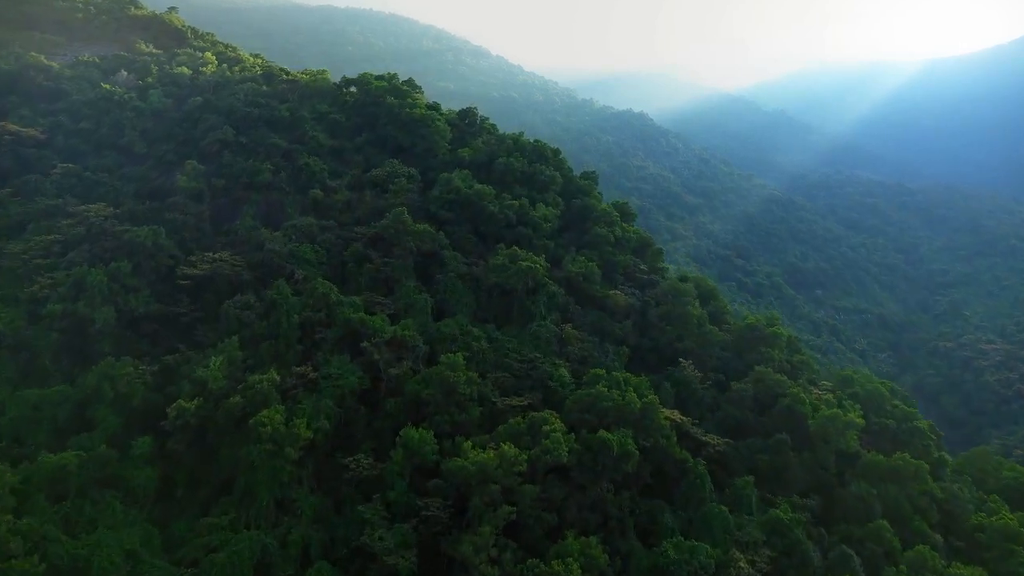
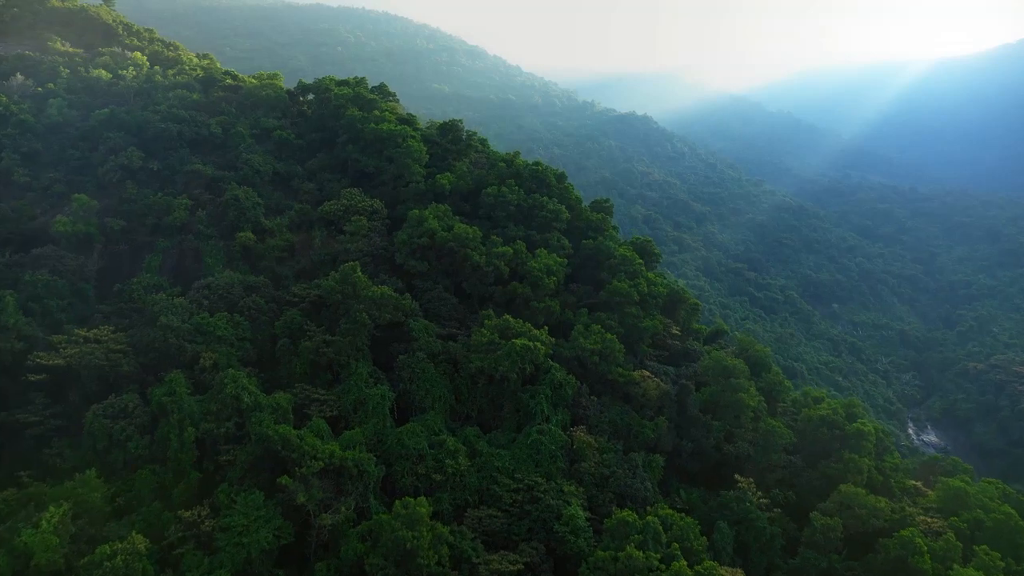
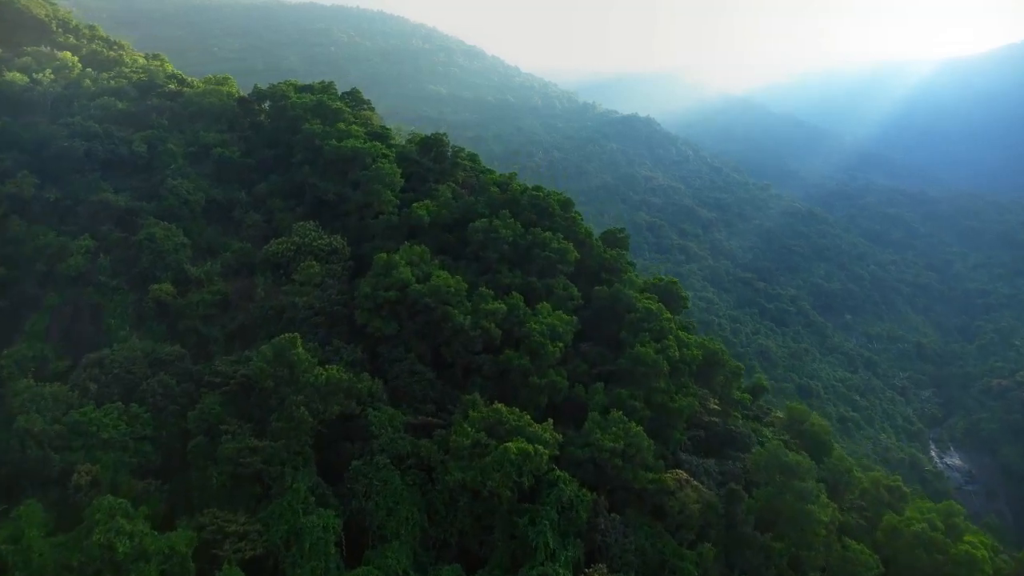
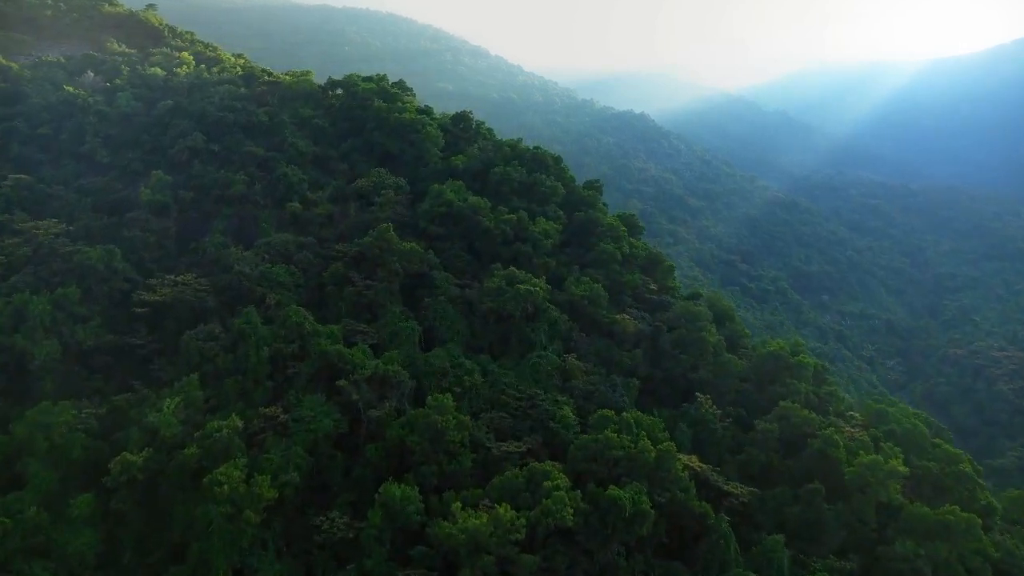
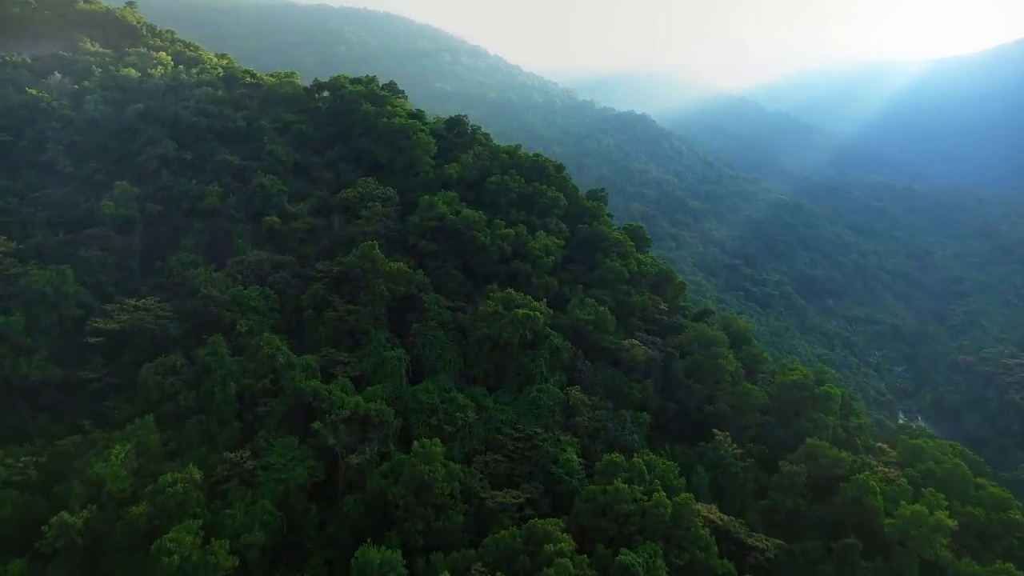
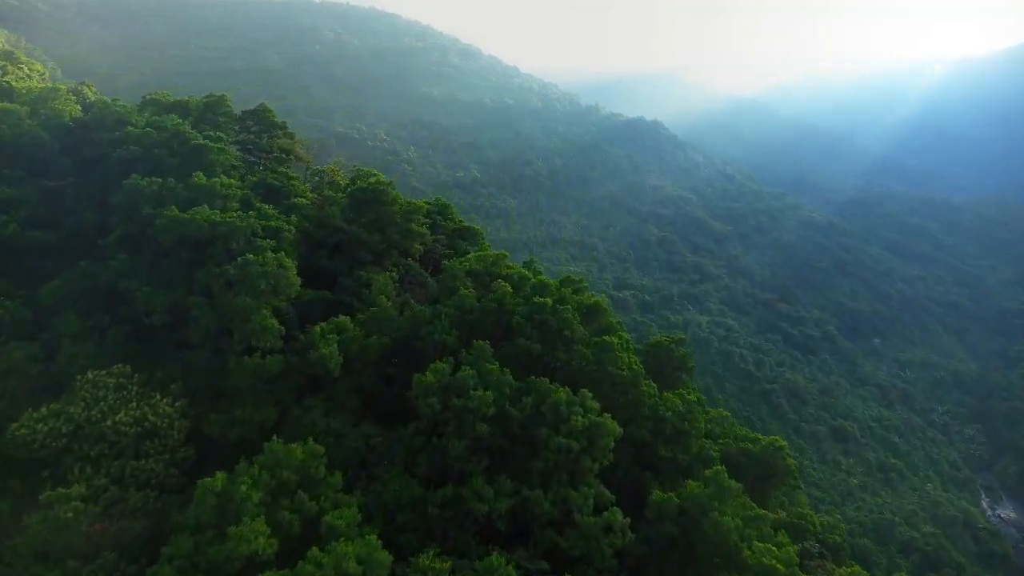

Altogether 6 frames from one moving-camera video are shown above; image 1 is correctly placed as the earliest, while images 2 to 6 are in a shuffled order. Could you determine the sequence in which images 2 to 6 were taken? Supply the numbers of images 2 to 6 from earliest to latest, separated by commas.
4, 5, 2, 3, 6
